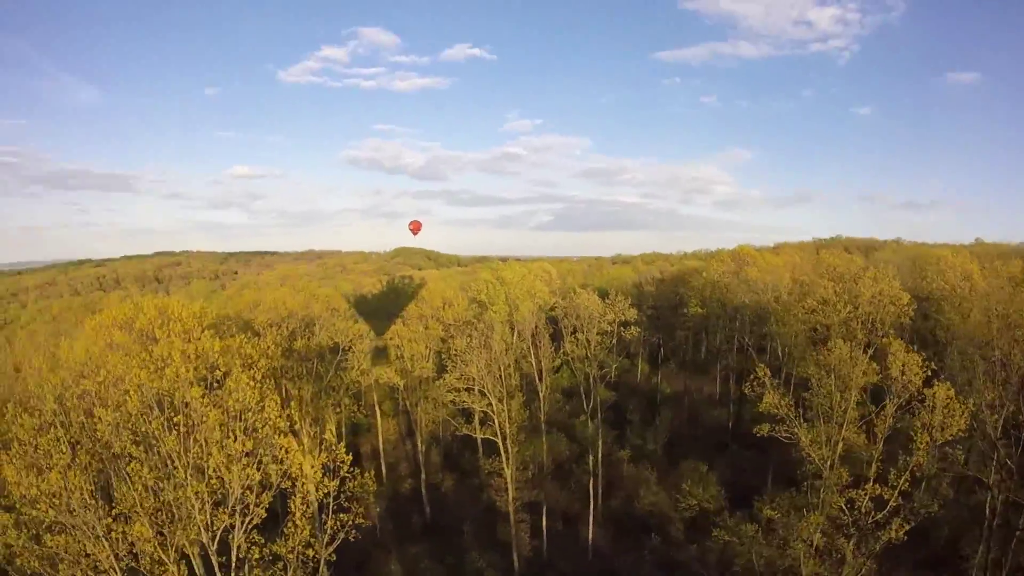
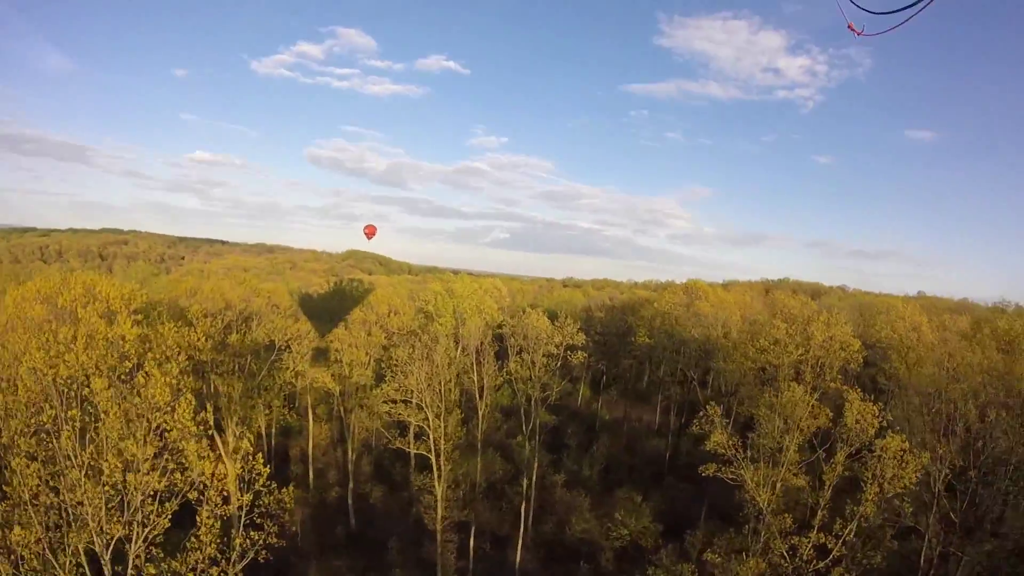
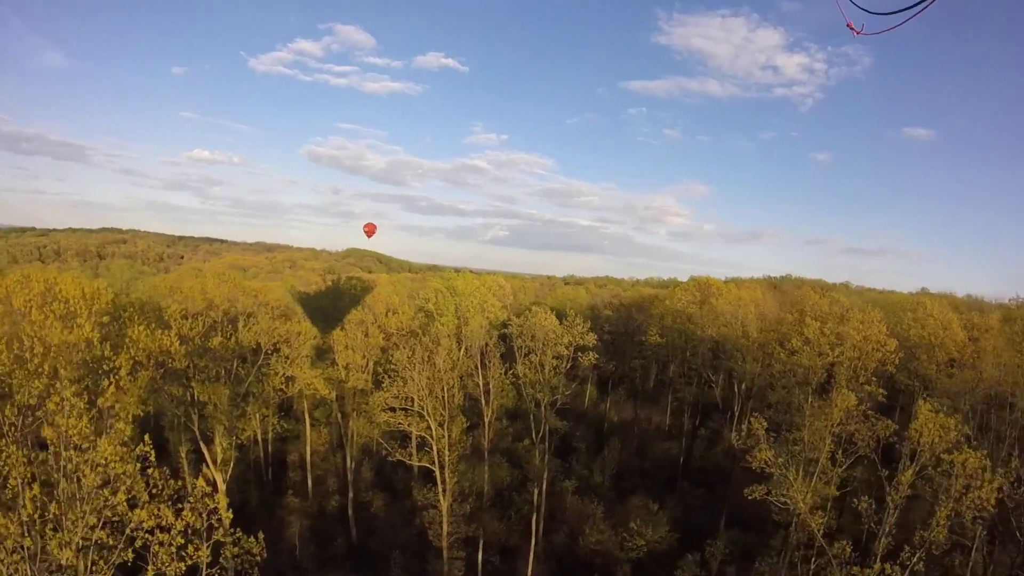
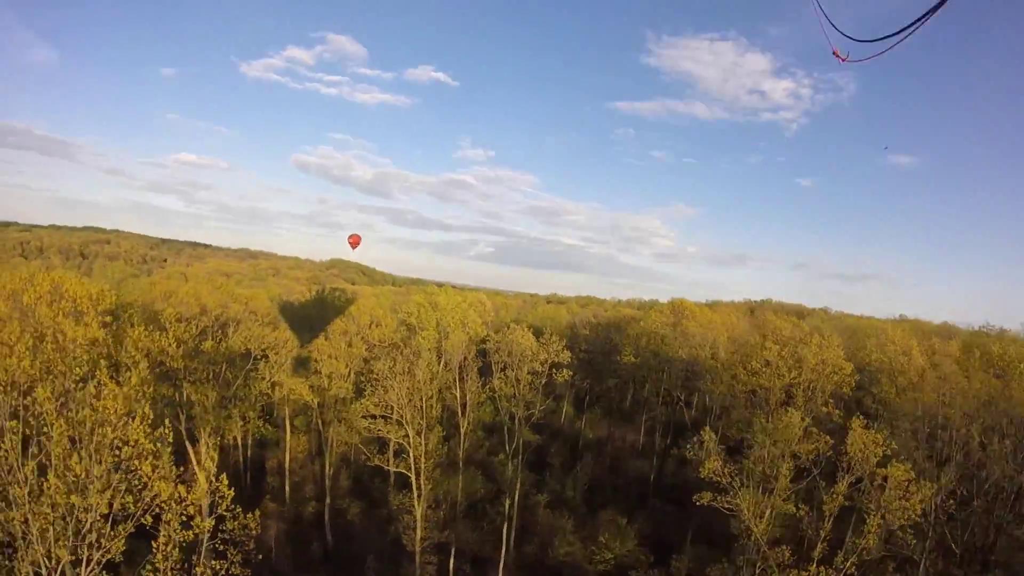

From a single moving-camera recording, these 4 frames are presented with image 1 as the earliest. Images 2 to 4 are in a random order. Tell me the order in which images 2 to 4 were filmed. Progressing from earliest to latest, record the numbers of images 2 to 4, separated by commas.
2, 4, 3
